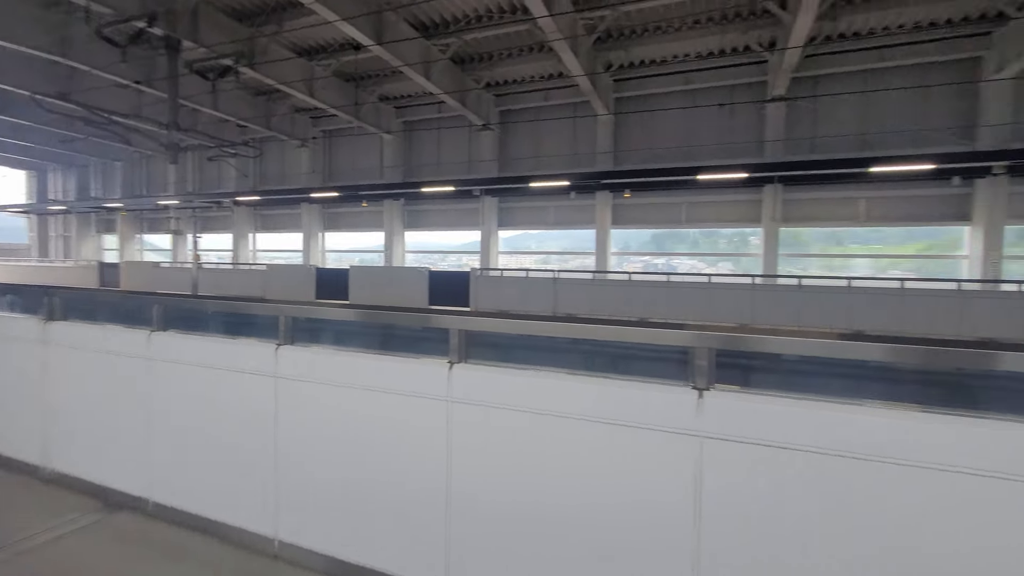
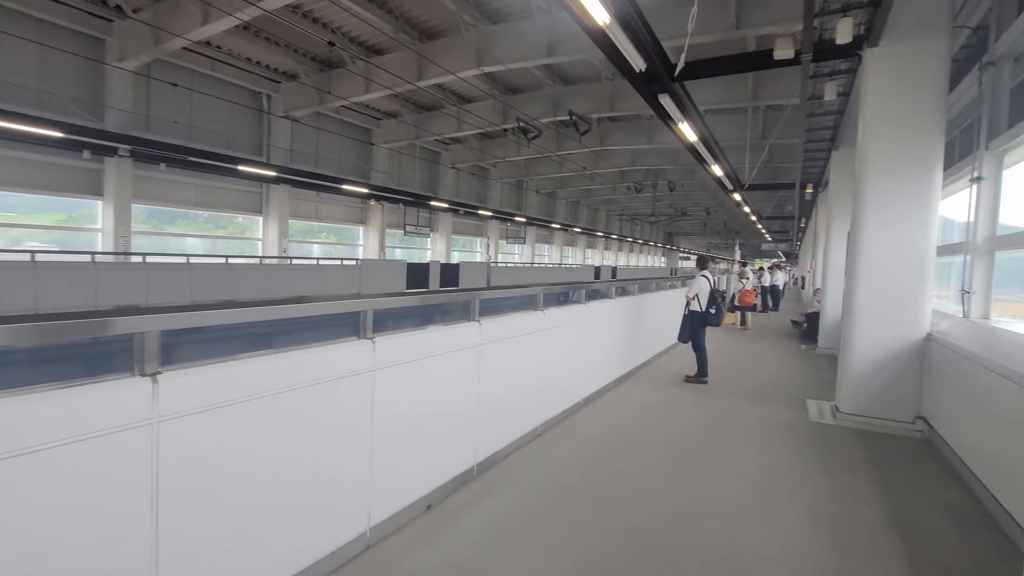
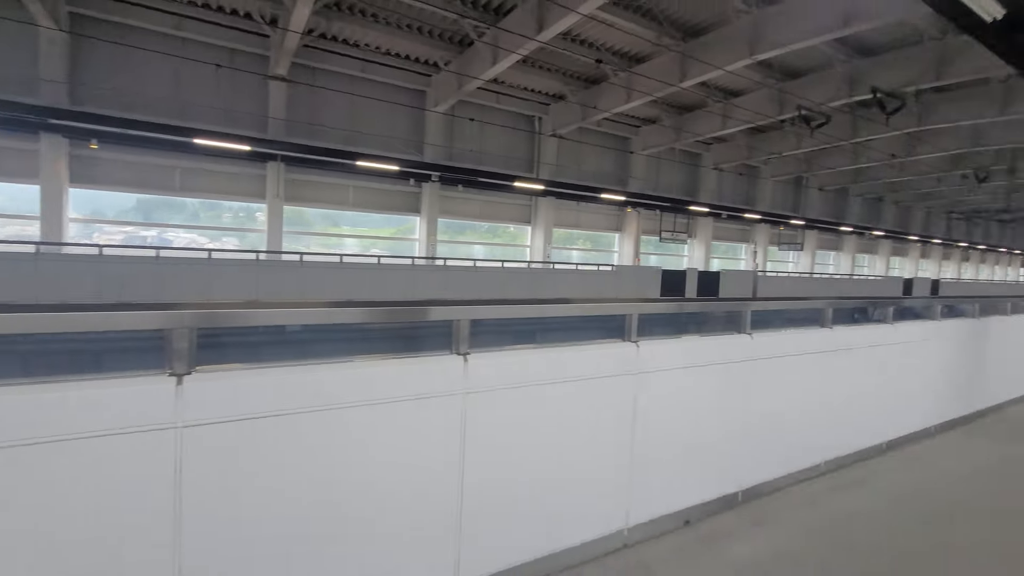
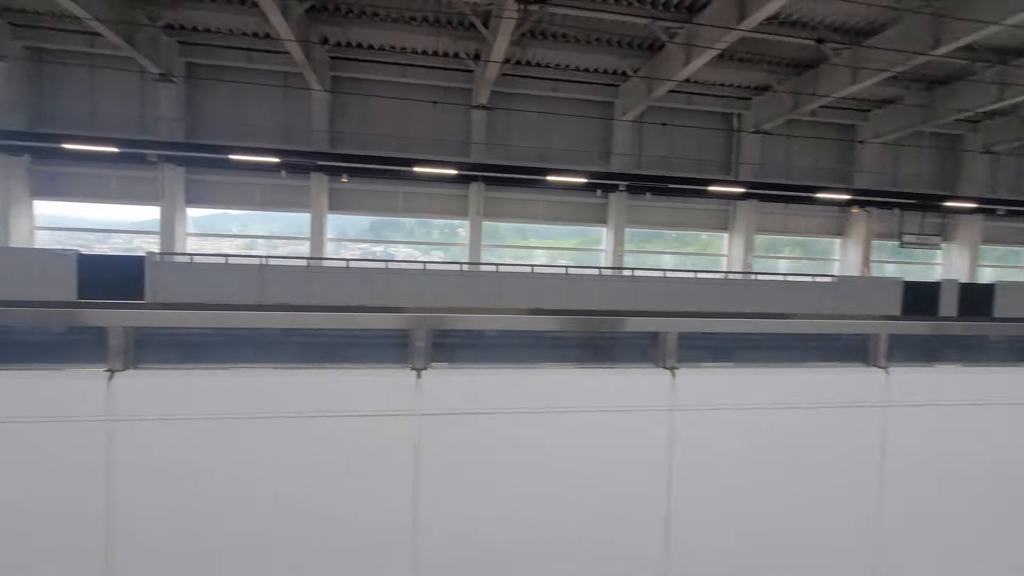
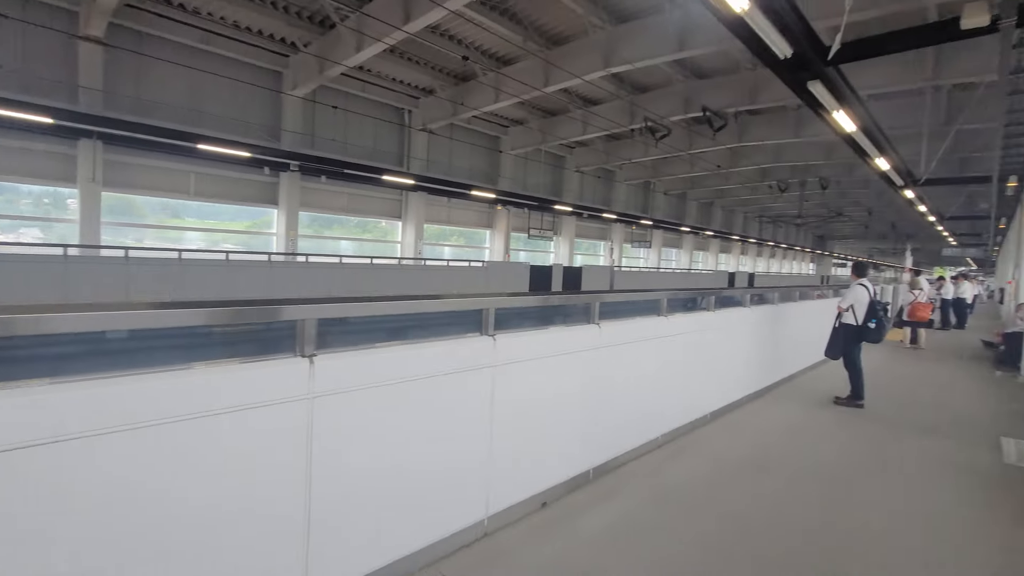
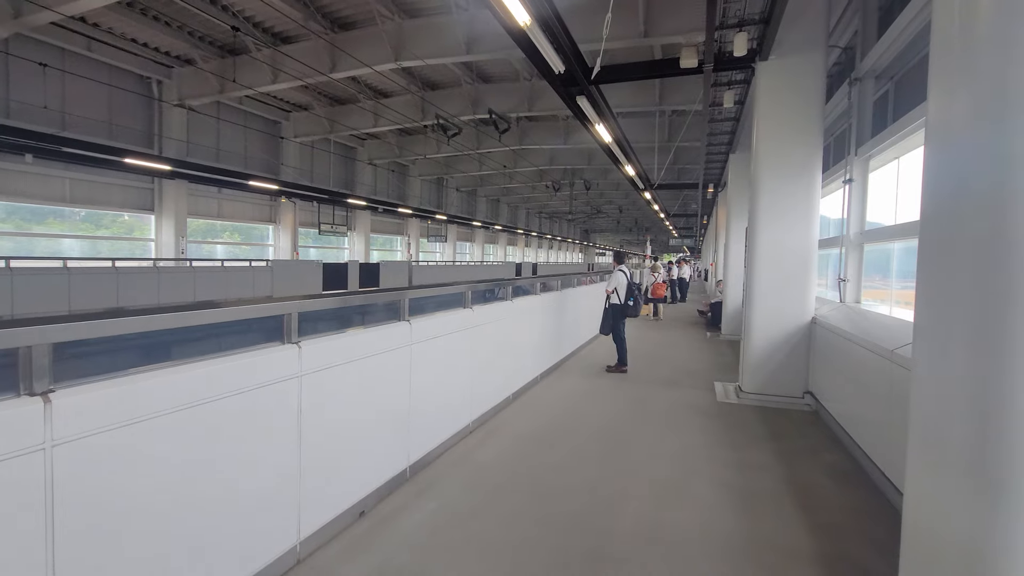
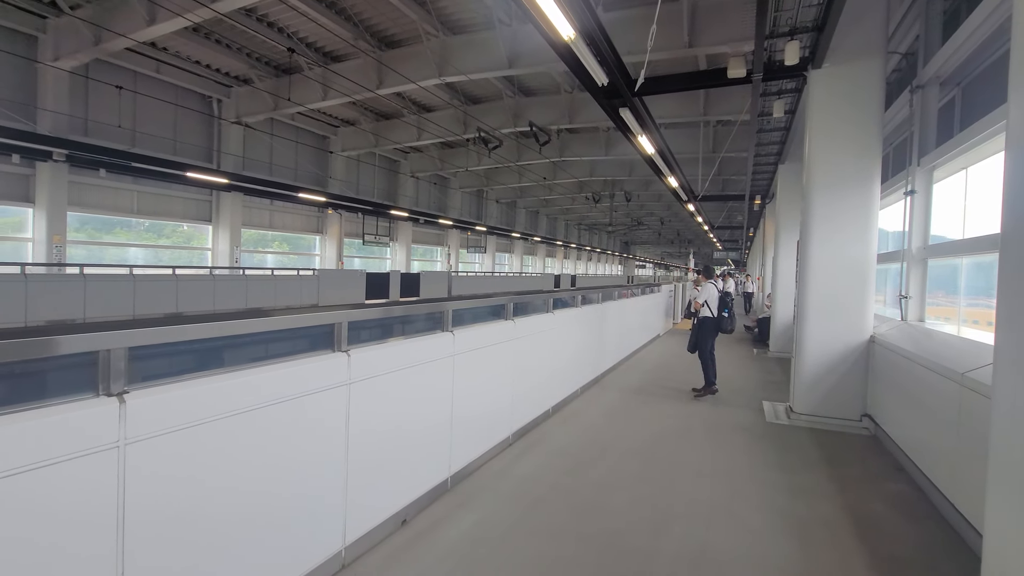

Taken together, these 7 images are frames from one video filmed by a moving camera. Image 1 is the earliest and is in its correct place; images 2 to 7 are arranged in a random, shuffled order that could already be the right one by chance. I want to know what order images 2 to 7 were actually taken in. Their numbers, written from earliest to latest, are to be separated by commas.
4, 3, 5, 2, 6, 7
